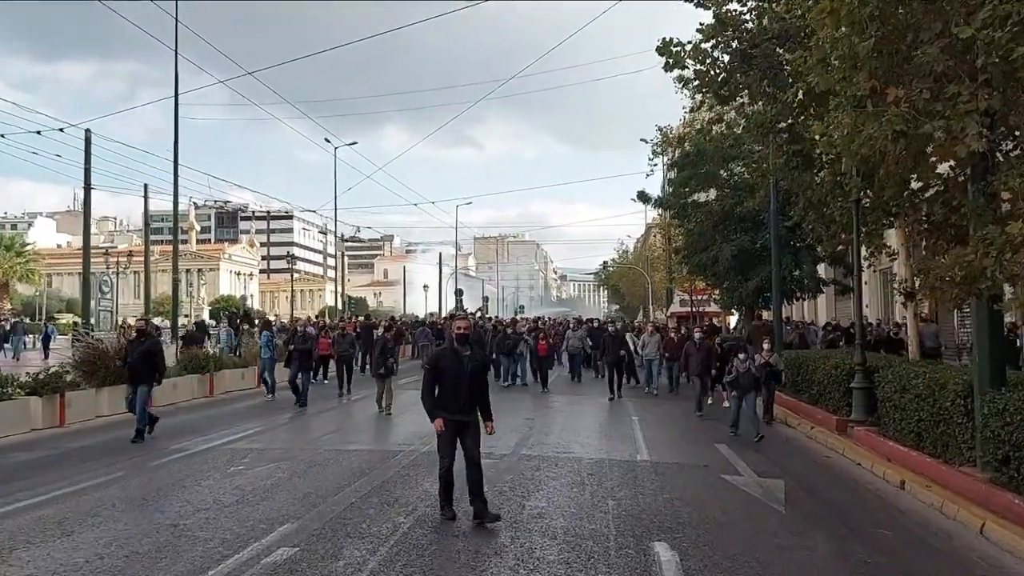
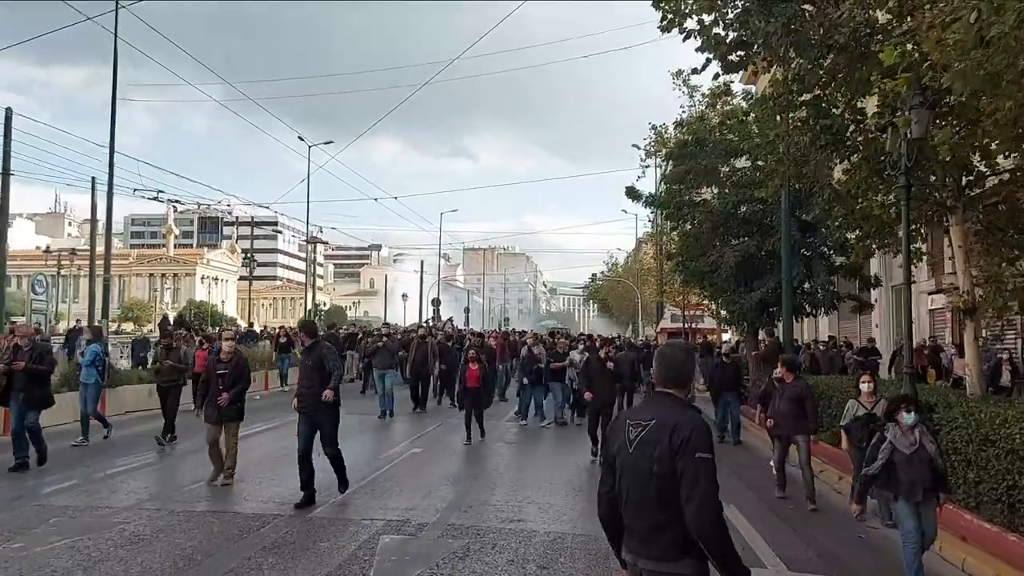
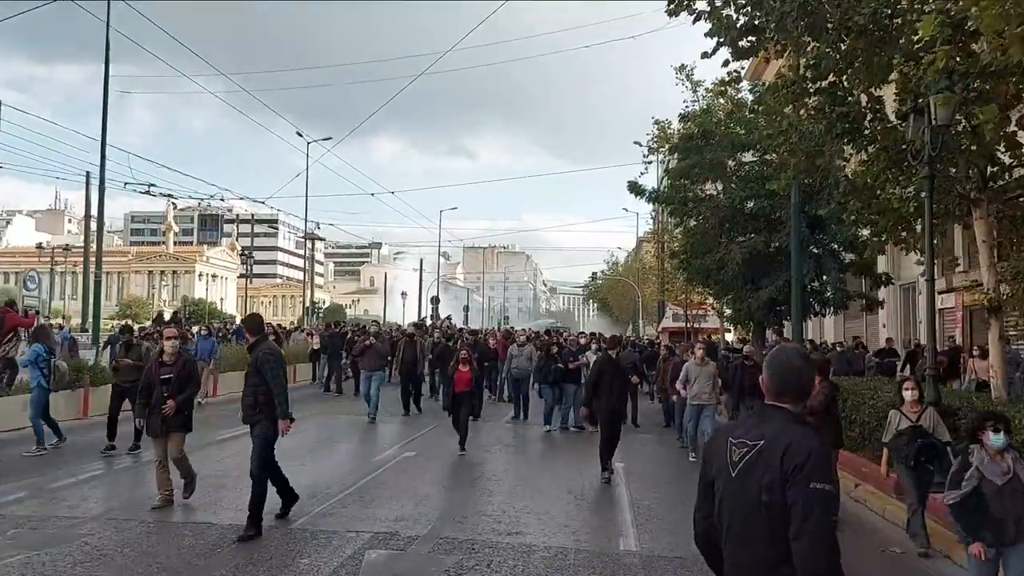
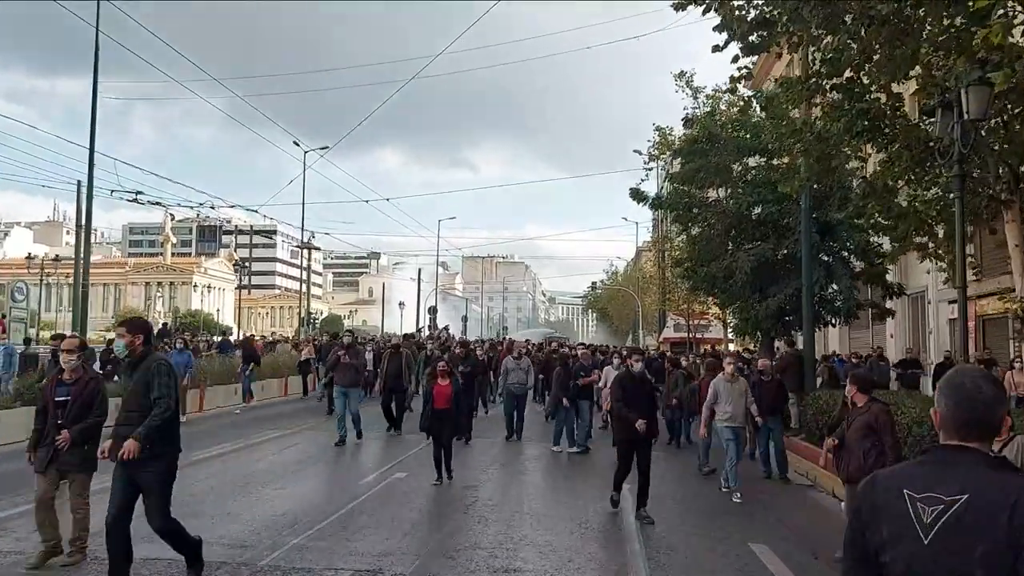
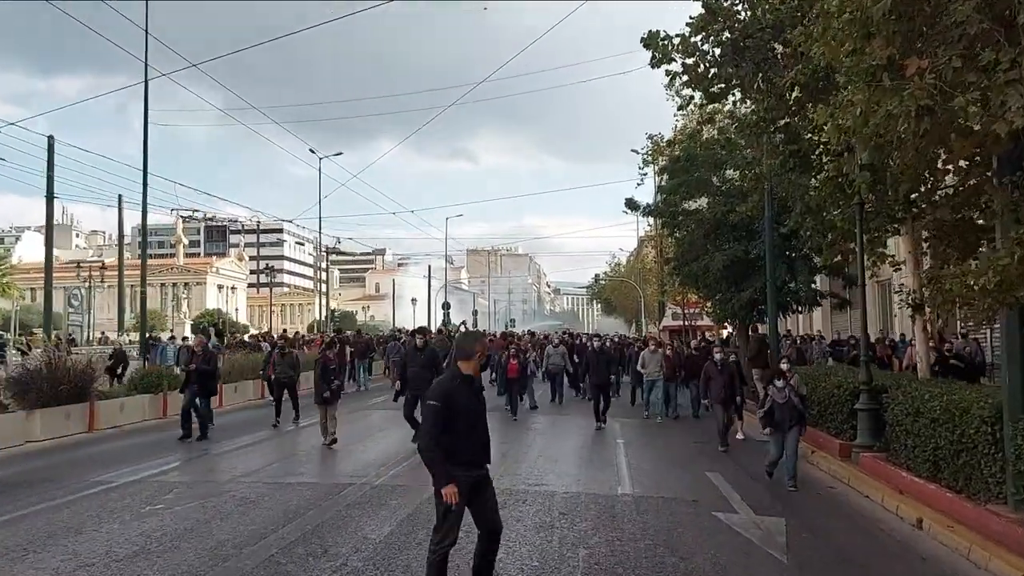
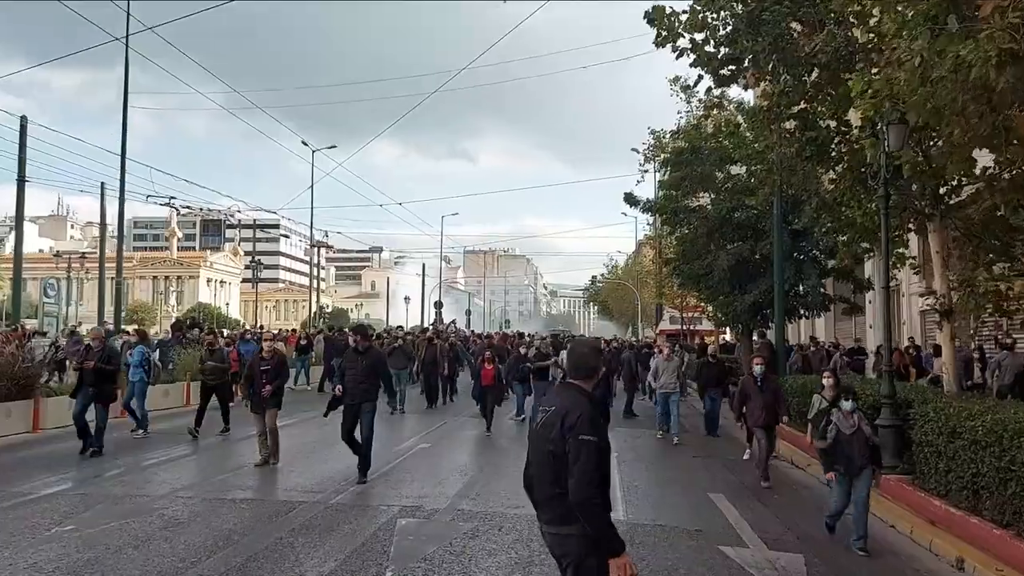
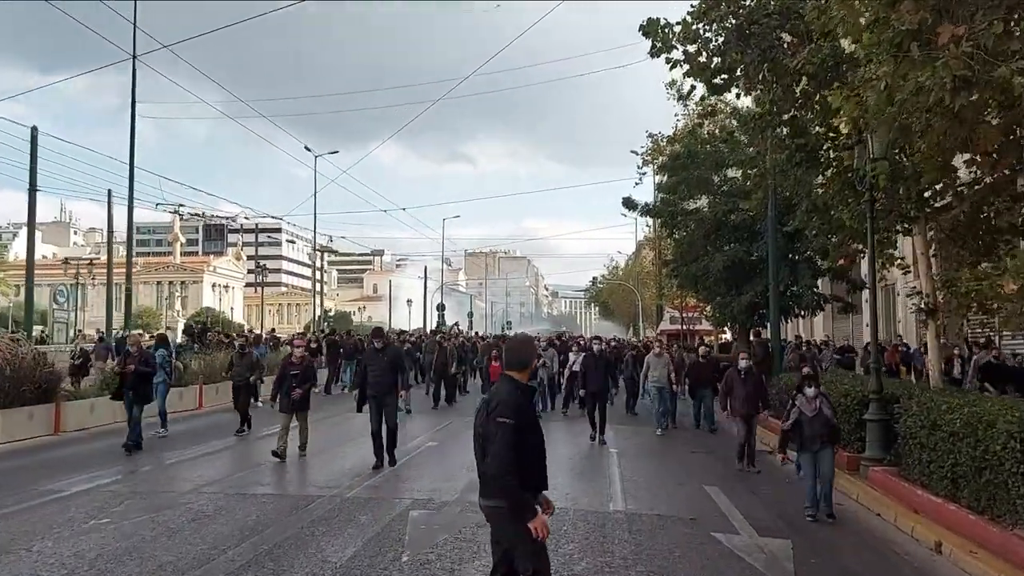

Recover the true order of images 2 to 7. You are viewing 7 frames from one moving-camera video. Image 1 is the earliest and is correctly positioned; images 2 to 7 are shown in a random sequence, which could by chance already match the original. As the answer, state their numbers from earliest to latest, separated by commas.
5, 7, 6, 2, 3, 4
